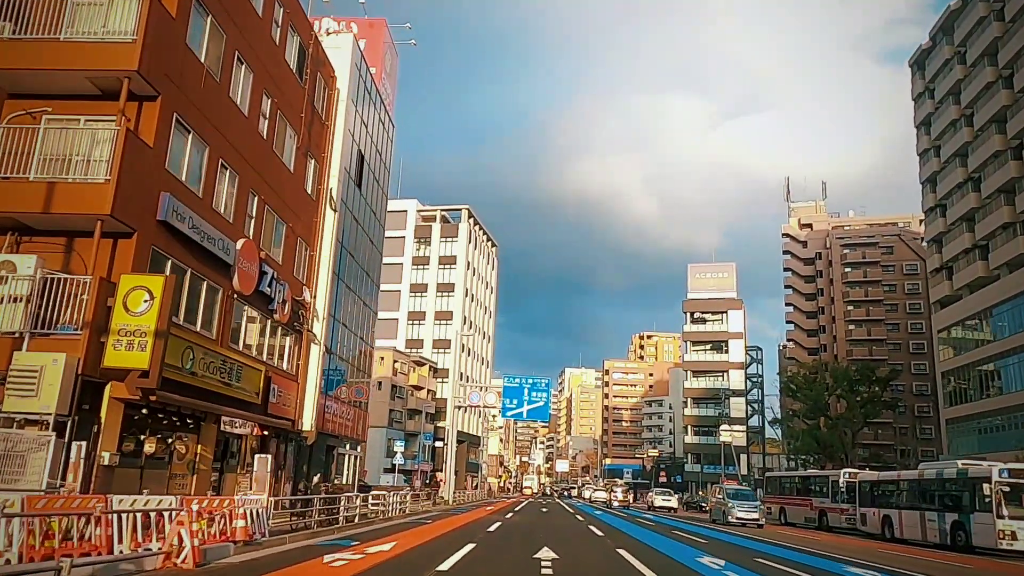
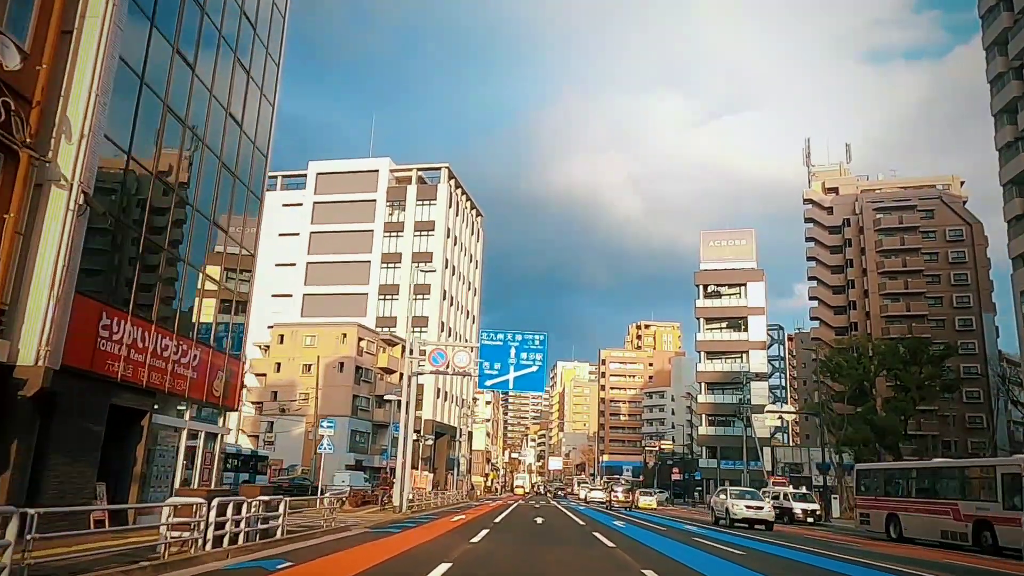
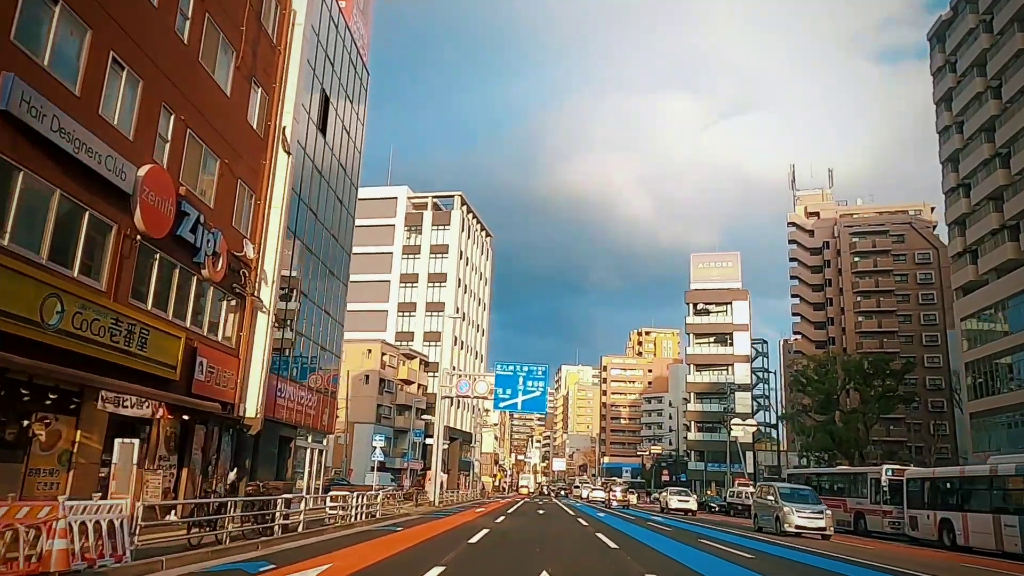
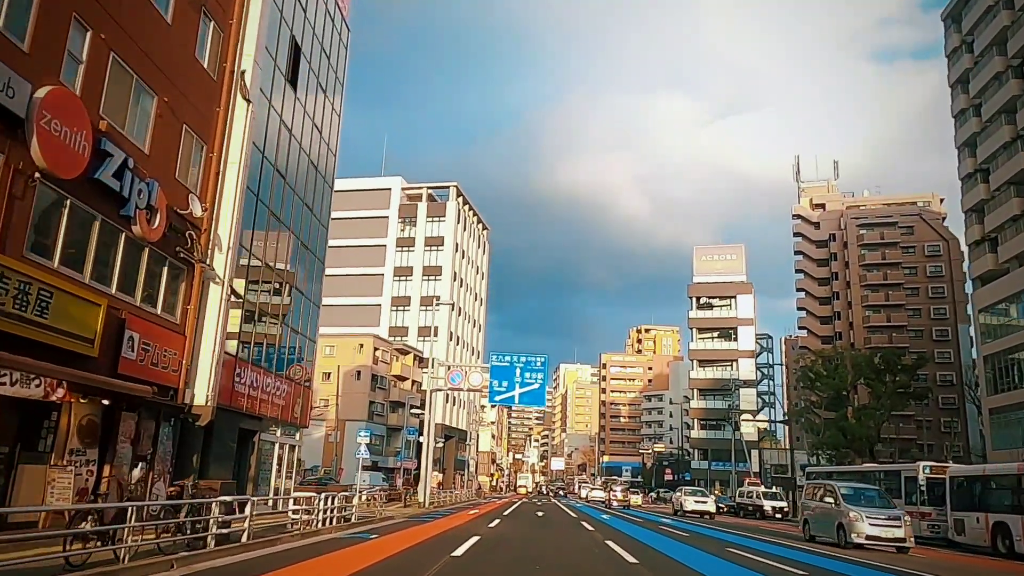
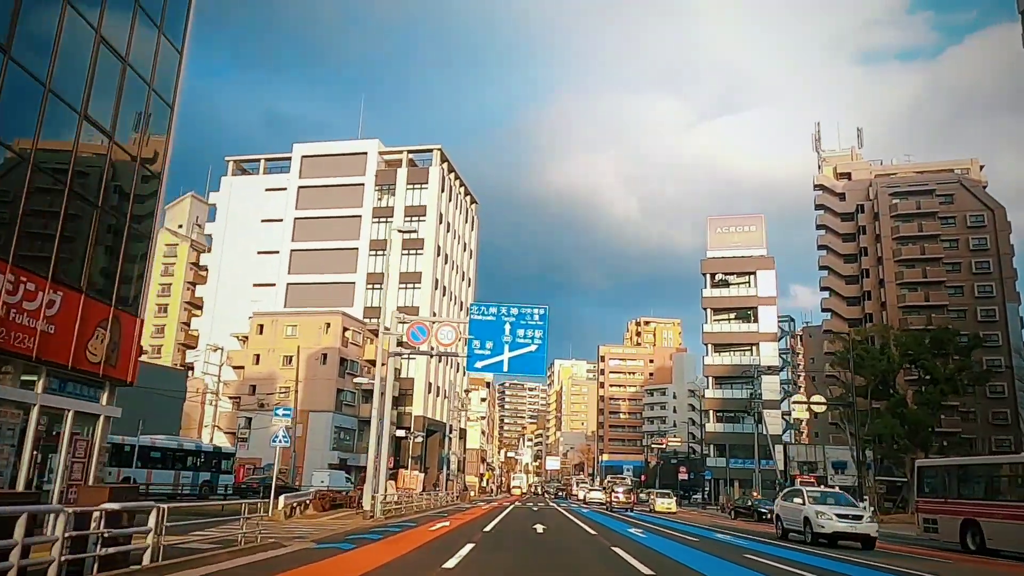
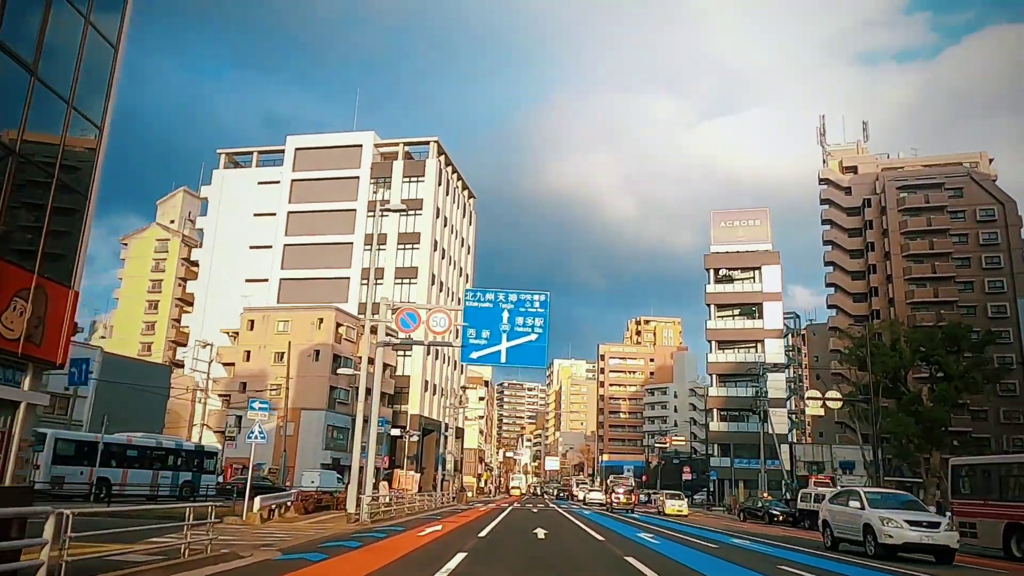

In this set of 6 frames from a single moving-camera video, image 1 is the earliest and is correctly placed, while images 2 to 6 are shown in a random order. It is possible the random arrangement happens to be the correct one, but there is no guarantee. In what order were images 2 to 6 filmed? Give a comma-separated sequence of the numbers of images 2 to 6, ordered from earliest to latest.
3, 4, 2, 5, 6
